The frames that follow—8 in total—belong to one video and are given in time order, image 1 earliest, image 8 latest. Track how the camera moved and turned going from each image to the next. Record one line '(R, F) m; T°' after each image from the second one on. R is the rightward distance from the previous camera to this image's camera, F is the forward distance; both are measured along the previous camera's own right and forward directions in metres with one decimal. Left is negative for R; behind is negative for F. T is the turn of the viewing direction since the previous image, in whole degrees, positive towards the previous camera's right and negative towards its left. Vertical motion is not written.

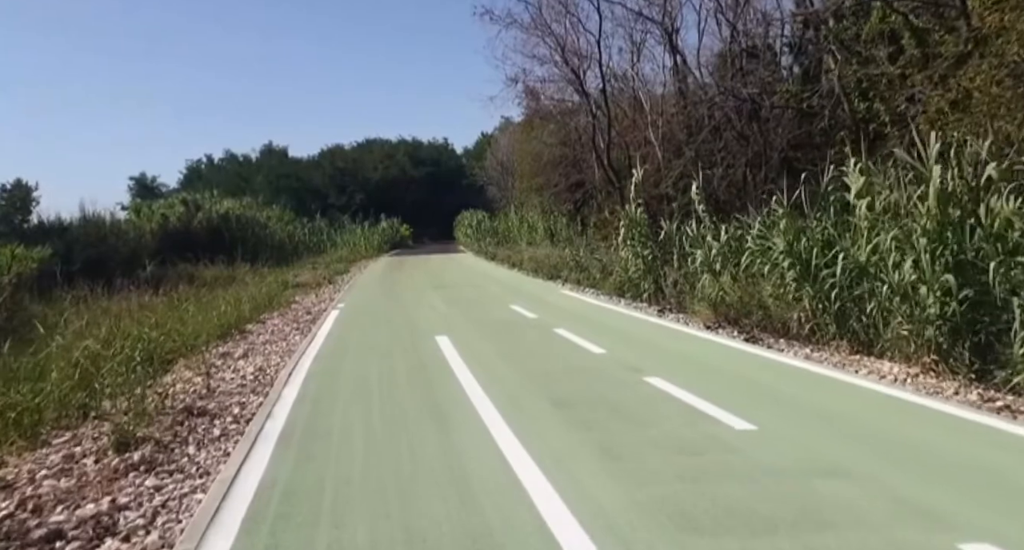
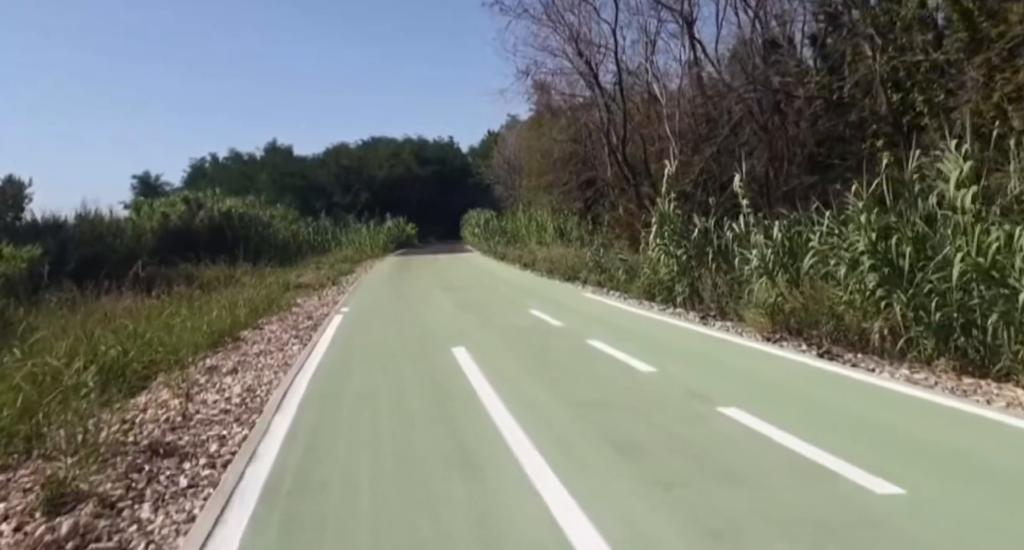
(-0.3, +1.5) m; 0°
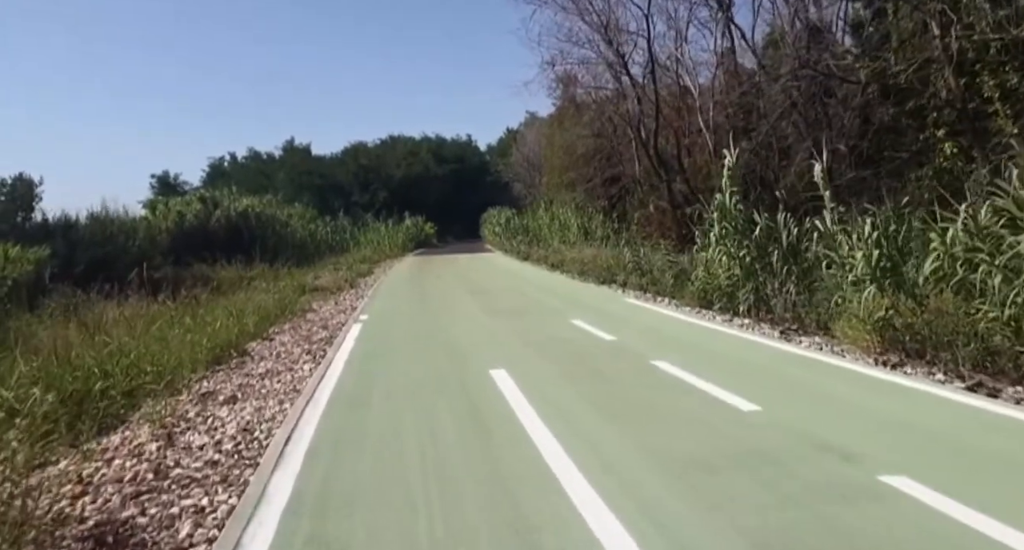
(-0.4, +1.8) m; -1°
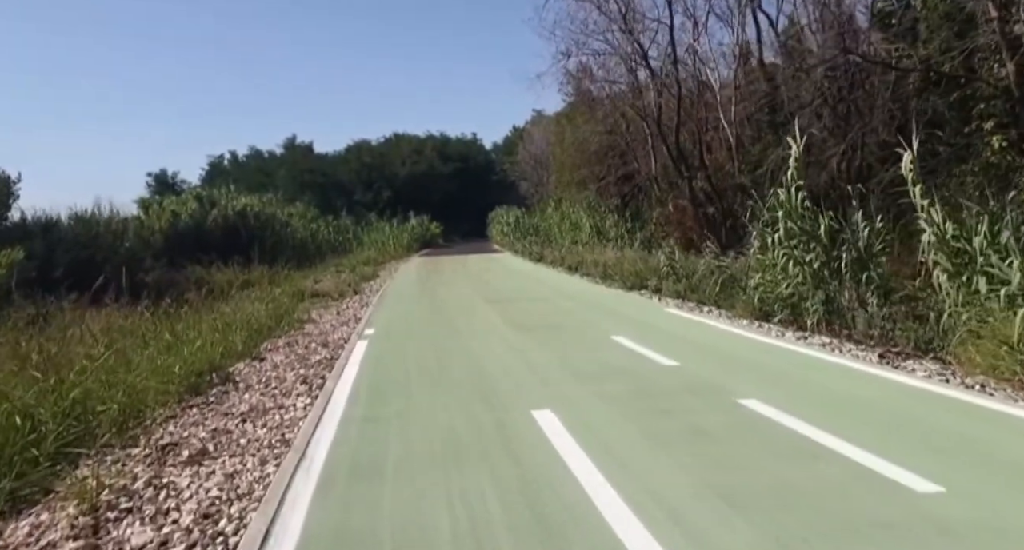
(-0.4, +2.0) m; 0°
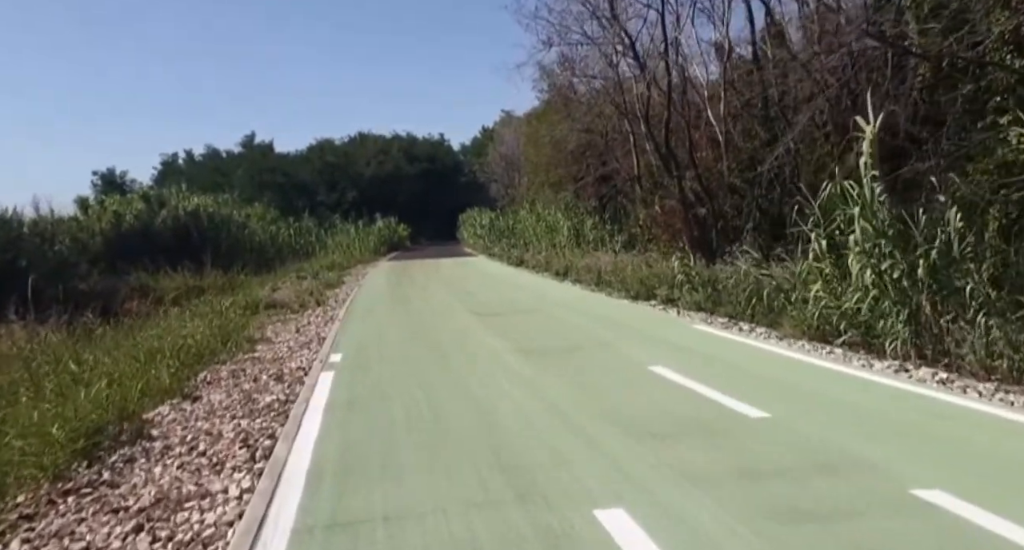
(-0.5, +2.7) m; +3°
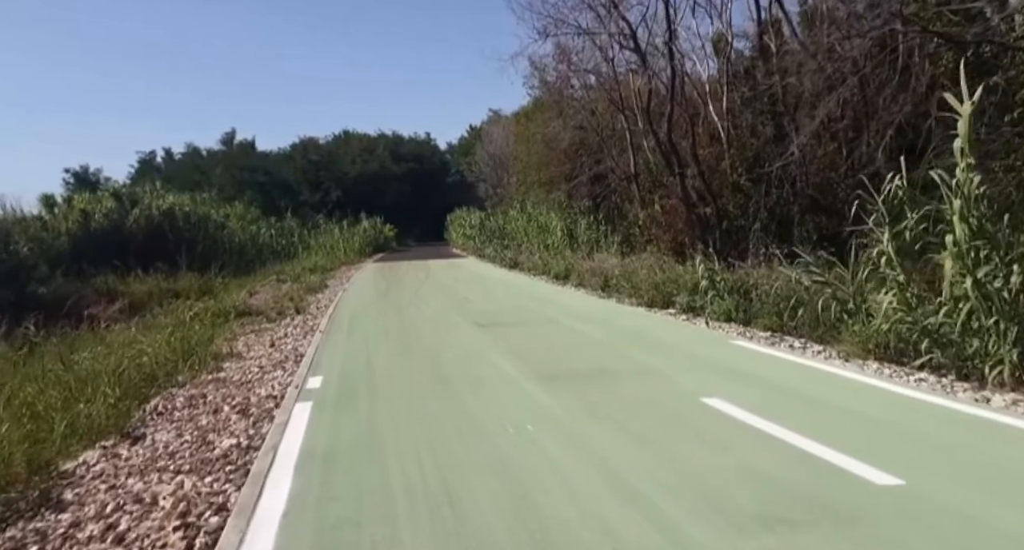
(-0.3, +1.8) m; +1°
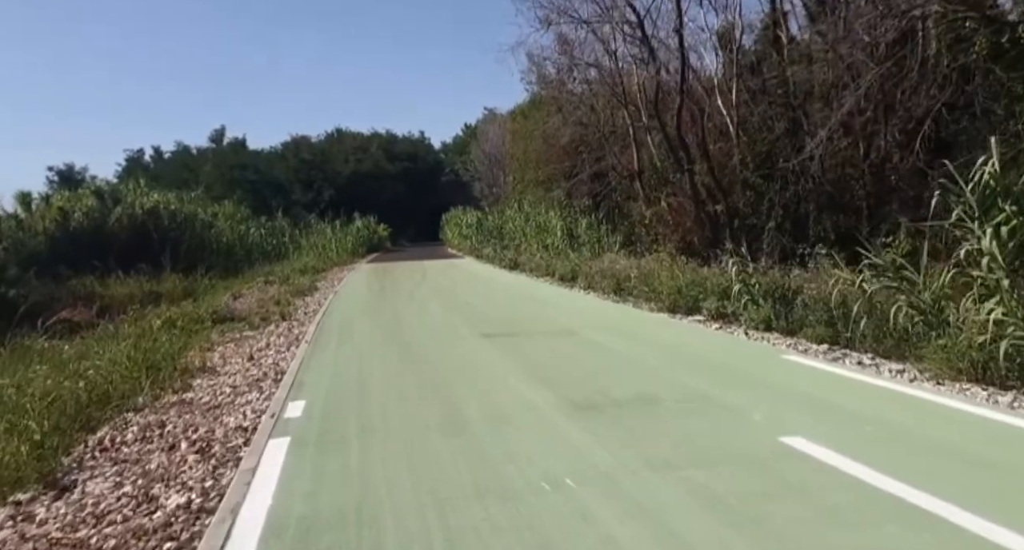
(-0.3, +1.6) m; 0°
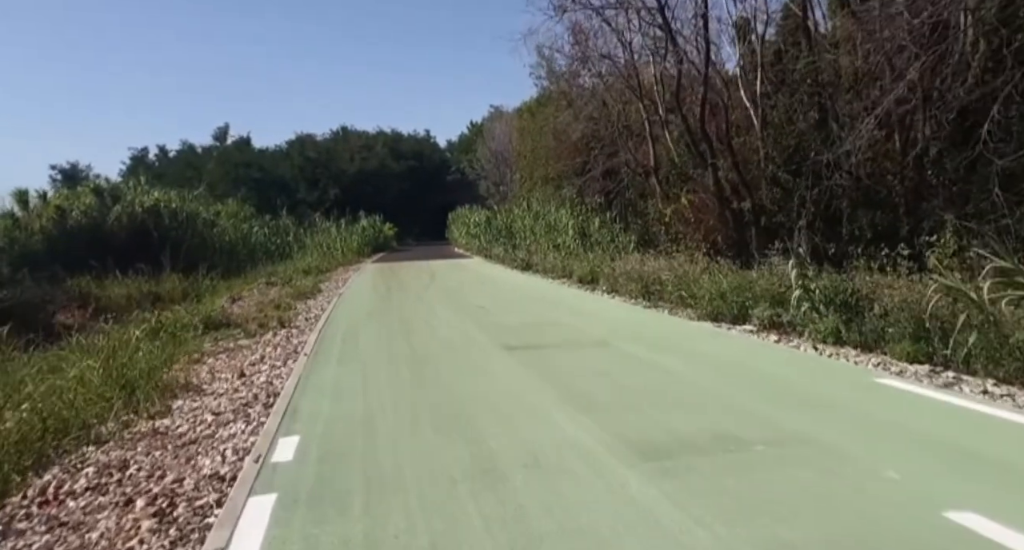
(-0.3, +1.5) m; 0°
